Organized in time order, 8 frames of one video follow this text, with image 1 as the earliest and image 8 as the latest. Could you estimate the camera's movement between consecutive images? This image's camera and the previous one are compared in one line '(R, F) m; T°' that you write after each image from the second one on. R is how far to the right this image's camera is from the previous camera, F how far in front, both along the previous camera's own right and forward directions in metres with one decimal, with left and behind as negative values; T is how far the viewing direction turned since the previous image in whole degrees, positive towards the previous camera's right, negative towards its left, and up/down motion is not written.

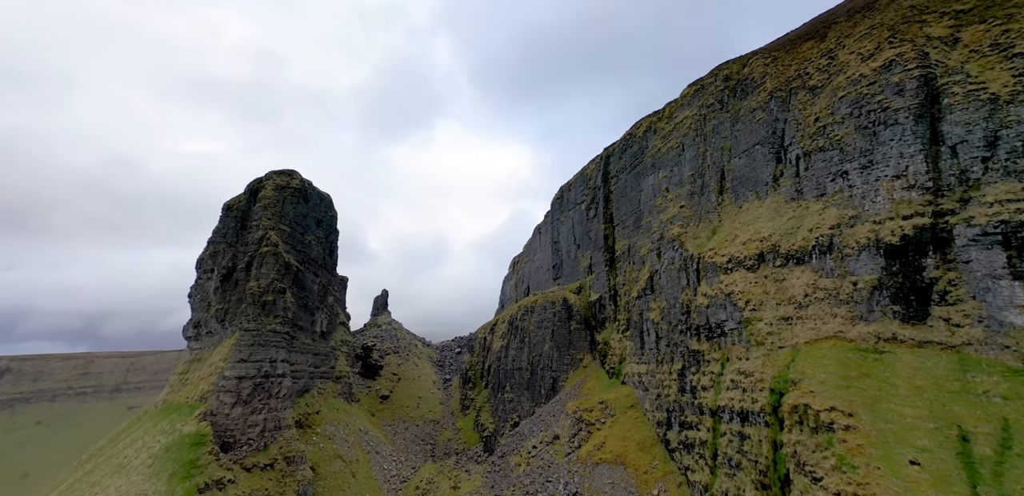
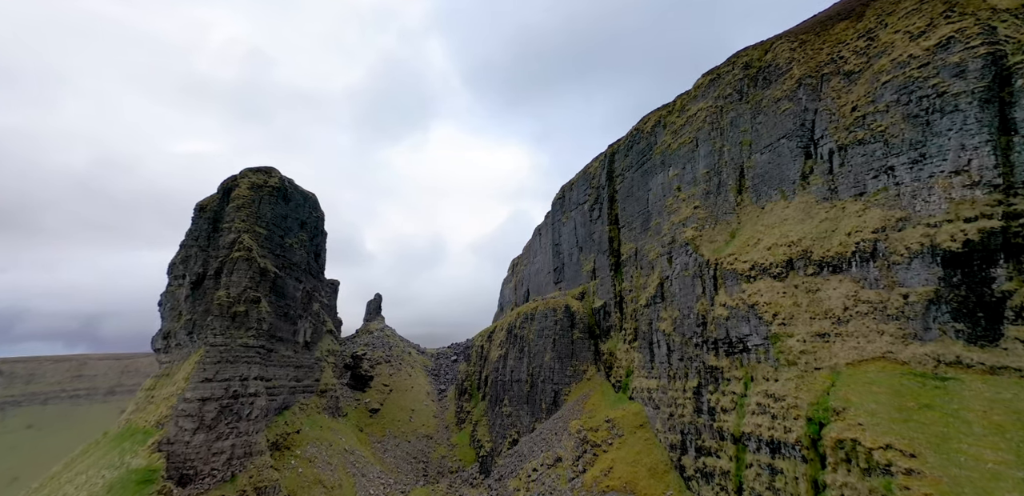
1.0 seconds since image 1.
(+0.2, +5.1) m; 0°
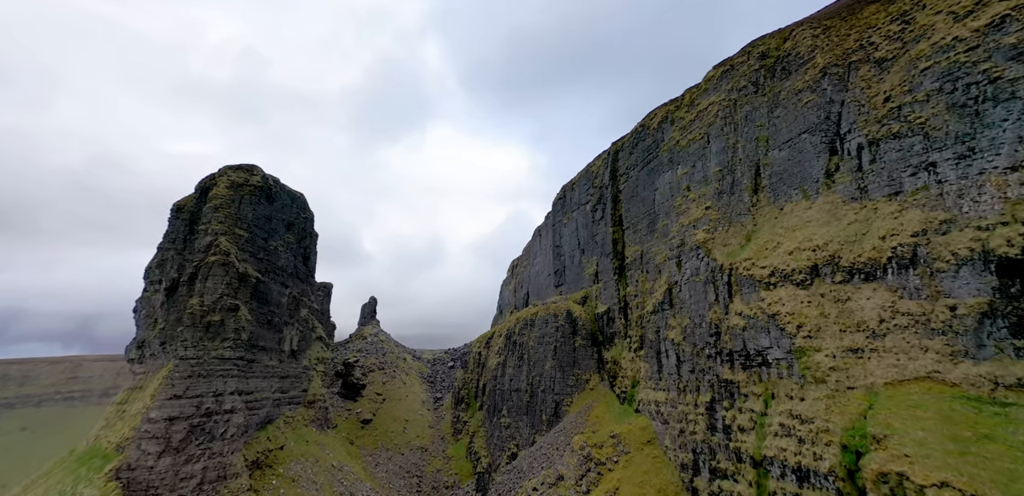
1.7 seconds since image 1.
(+0.1, +3.7) m; 0°
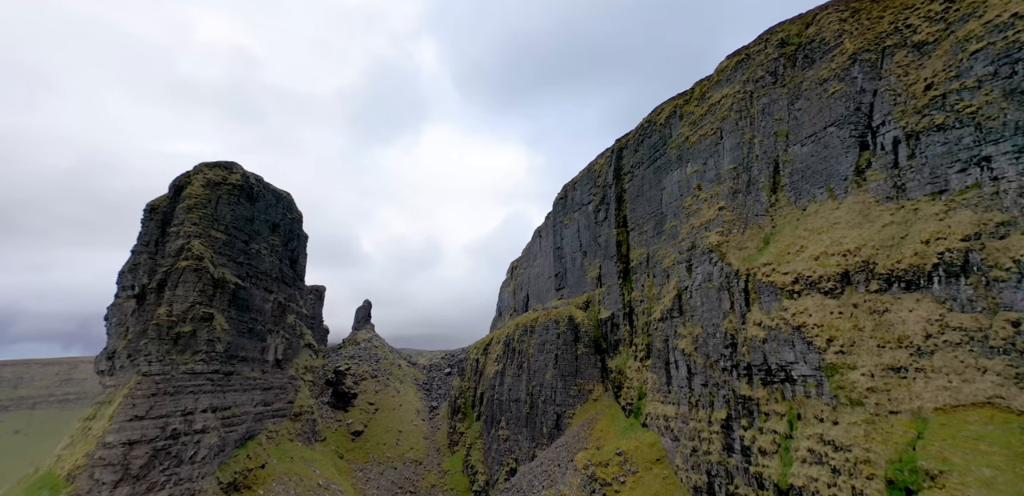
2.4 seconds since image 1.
(+0.1, +3.7) m; 0°
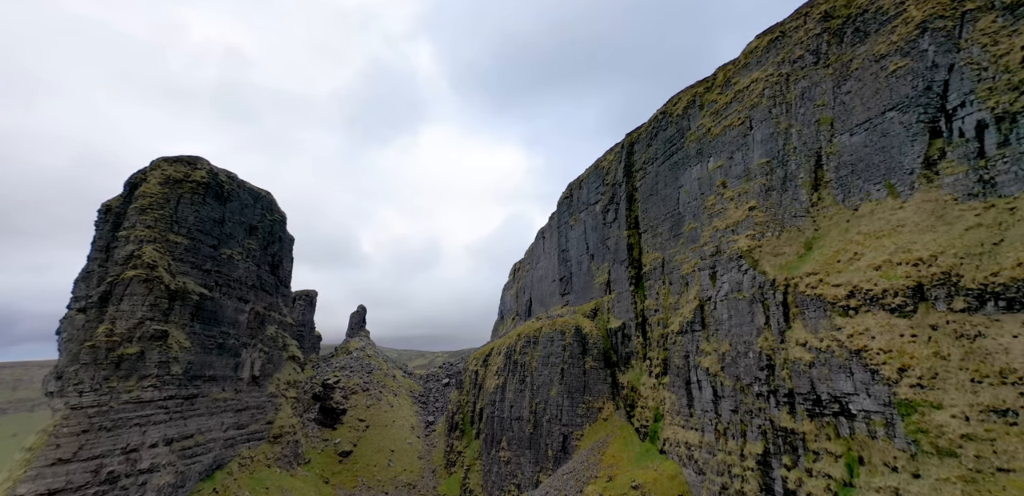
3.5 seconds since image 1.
(+0.2, +5.9) m; 0°
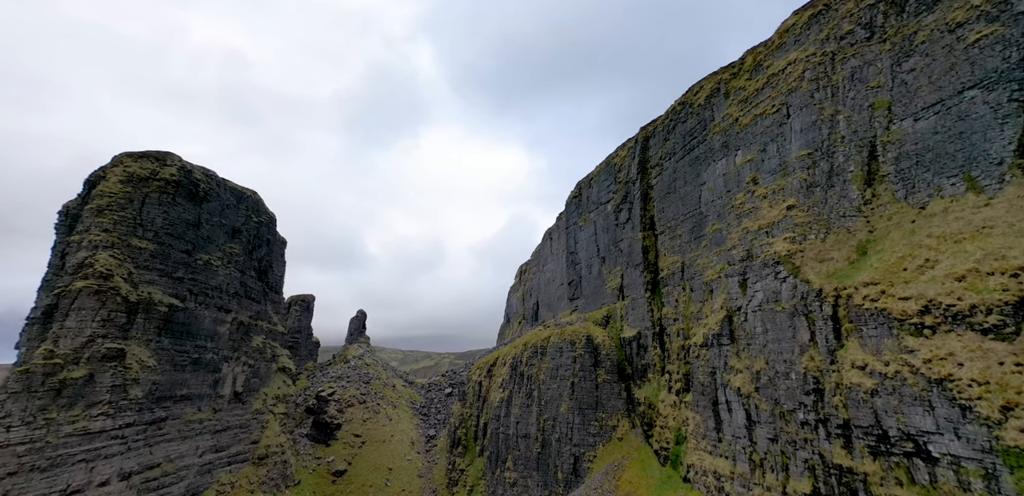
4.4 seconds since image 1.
(+0.1, +4.9) m; -1°
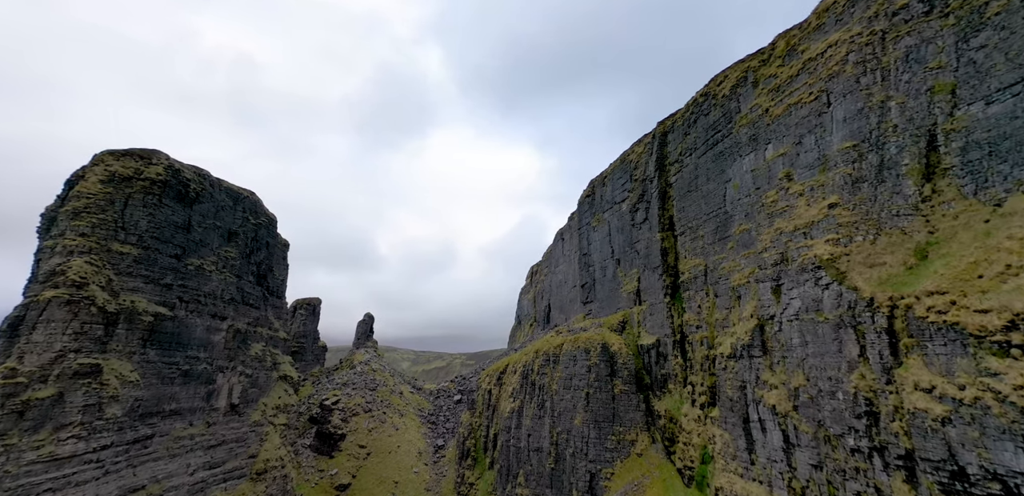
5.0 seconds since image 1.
(0.0, +3.3) m; -1°
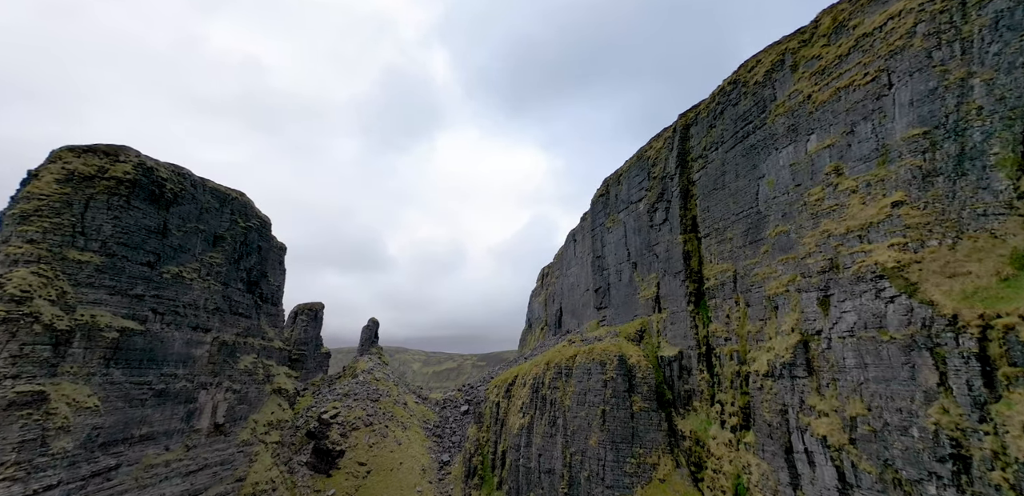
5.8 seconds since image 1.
(+0.1, +4.5) m; -1°
